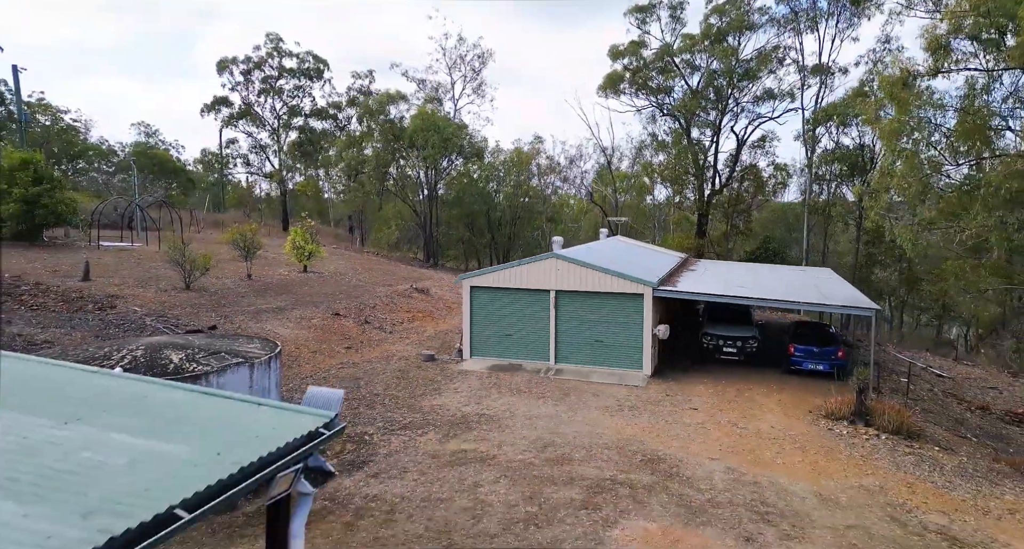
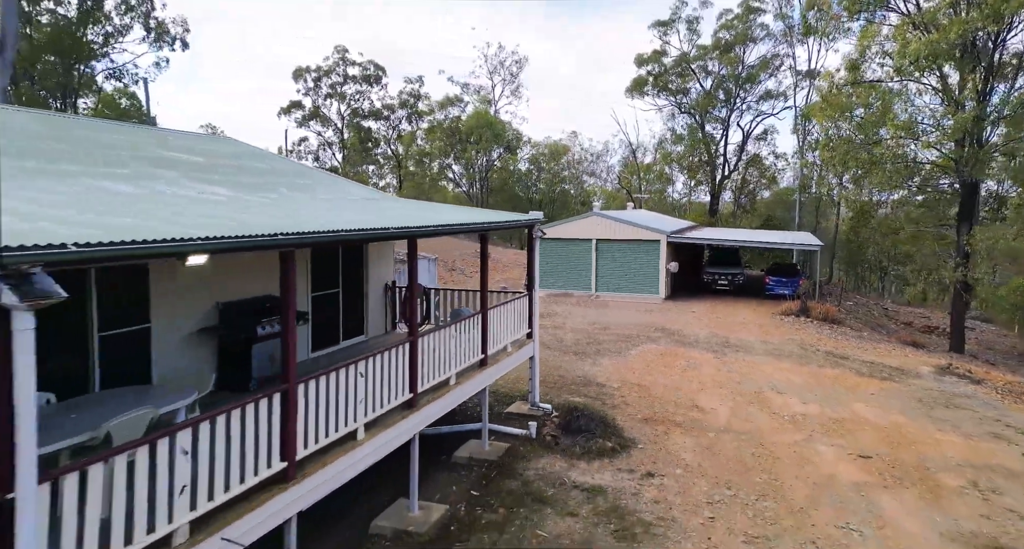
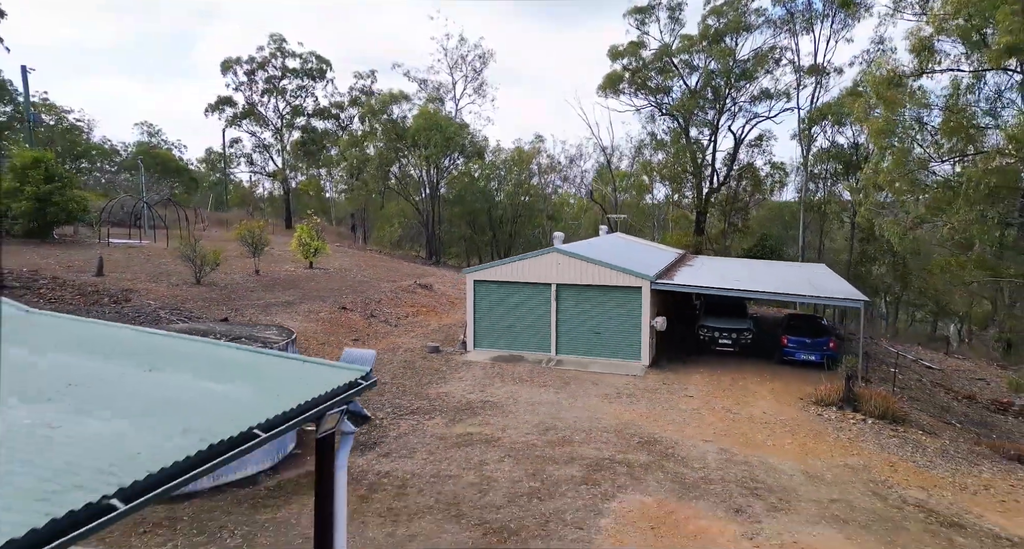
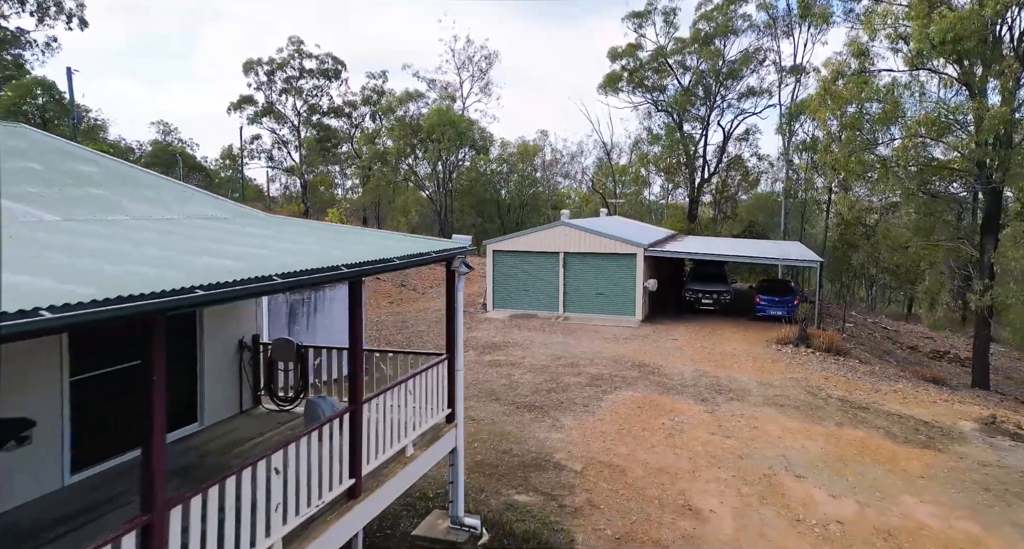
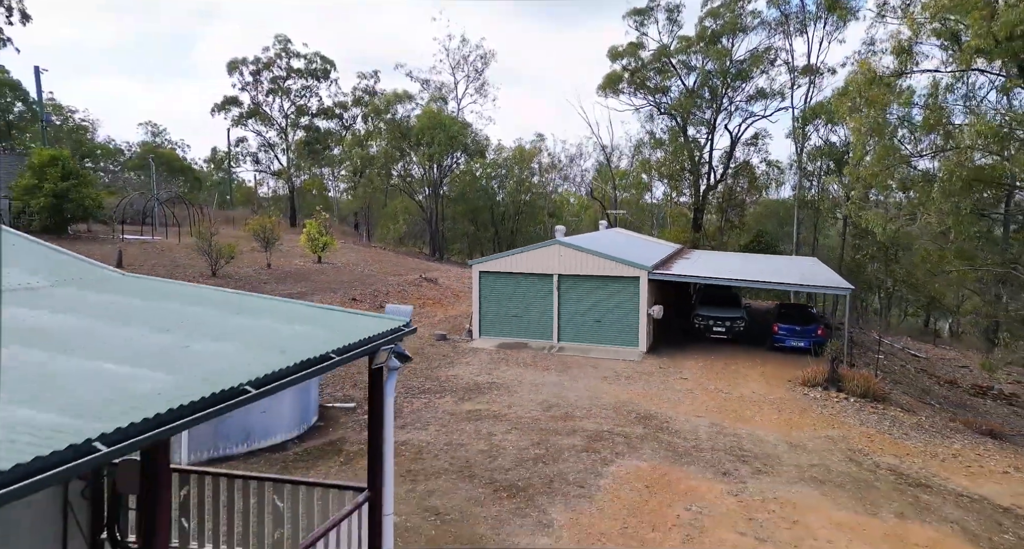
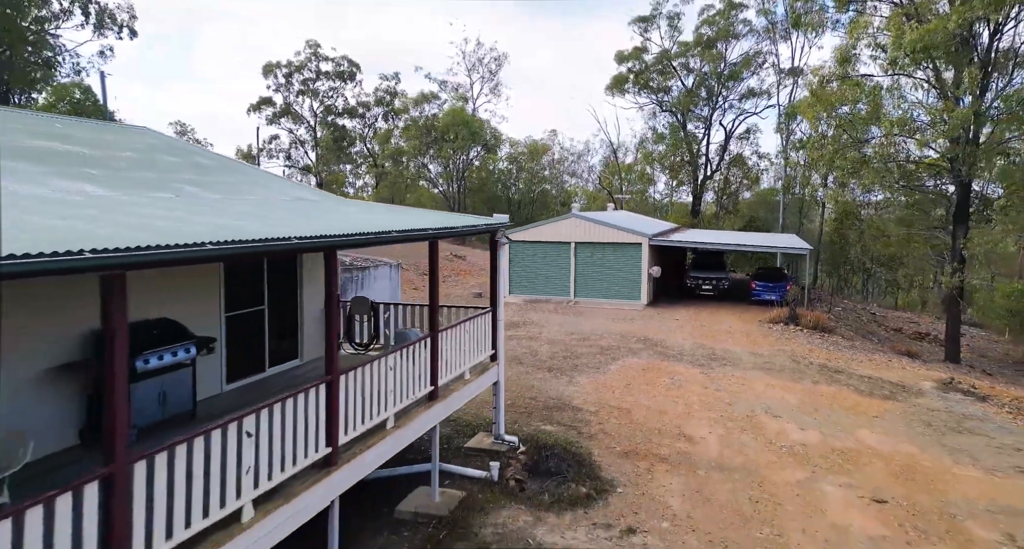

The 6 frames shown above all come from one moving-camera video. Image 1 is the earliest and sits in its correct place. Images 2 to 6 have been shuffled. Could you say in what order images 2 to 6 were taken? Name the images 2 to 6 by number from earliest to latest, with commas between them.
3, 5, 4, 6, 2
